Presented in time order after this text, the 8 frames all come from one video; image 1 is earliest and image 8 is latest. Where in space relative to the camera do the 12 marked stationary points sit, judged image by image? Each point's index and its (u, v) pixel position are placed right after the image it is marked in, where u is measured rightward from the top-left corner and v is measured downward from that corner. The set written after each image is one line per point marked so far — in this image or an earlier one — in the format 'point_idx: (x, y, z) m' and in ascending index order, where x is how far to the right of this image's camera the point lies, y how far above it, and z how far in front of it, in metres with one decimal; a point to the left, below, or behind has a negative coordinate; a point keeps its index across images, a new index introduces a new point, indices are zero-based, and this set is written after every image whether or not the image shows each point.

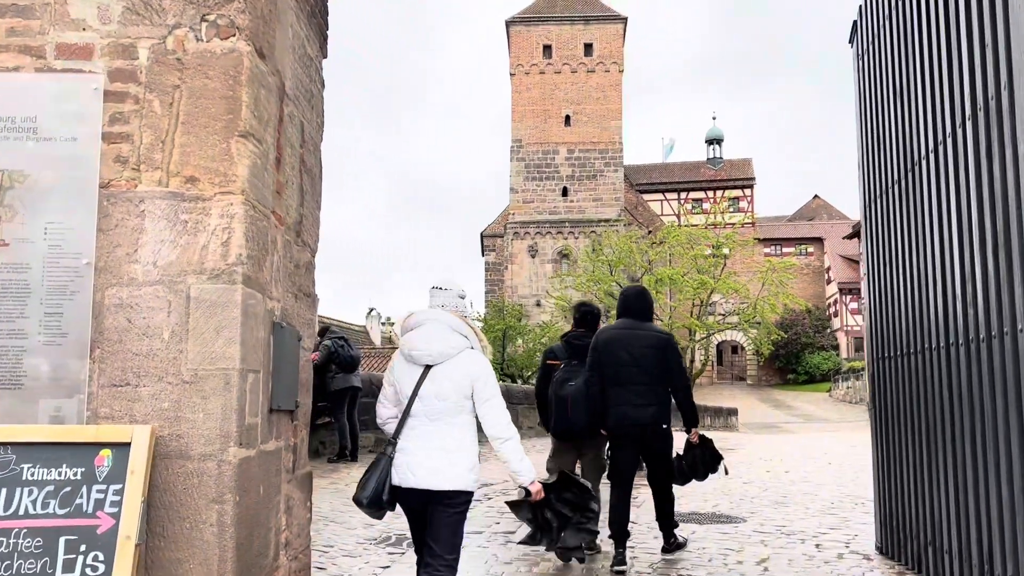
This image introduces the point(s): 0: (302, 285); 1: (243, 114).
0: (-0.8, 0.0, +3.5) m
1: (-0.8, +0.5, +2.7) m
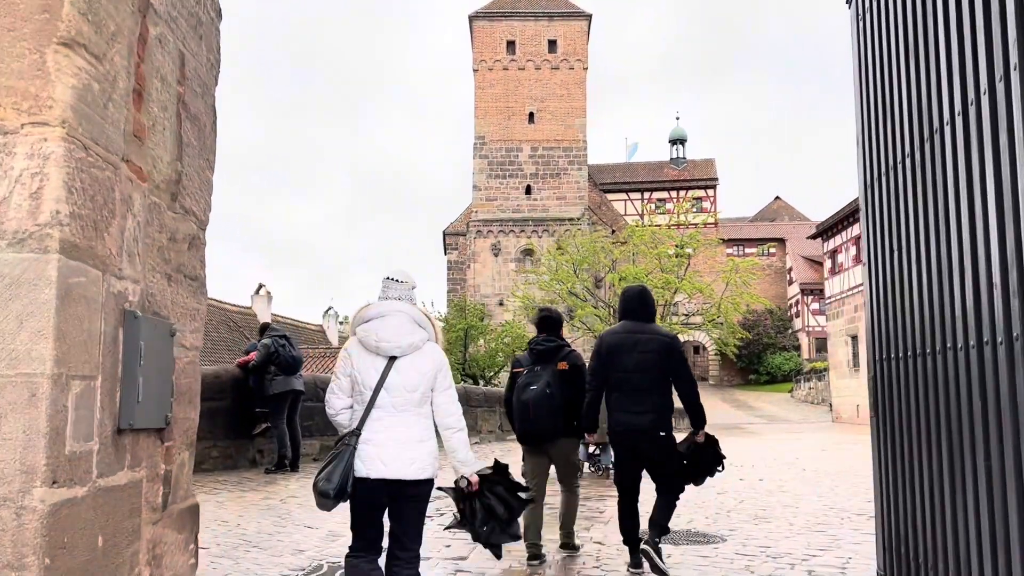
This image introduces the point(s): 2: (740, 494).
0: (-1.0, +0.1, +2.7) m
1: (-1.0, +0.6, +1.9) m
2: (+2.2, -2.0, +8.5) m
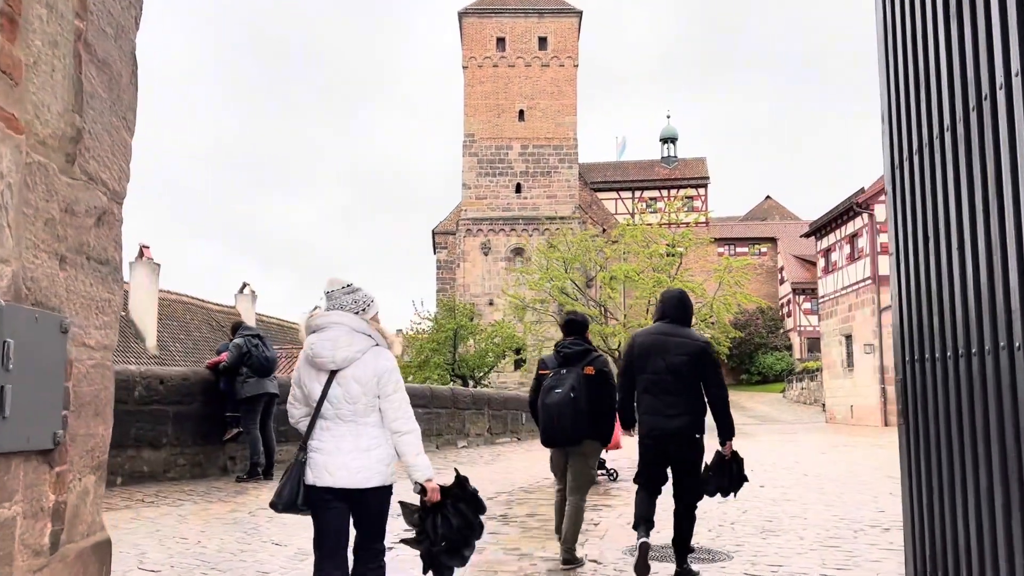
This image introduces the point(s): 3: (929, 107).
0: (-1.1, +0.1, +2.2) m
1: (-1.0, +0.6, +1.4) m
2: (+2.1, -2.0, +8.0) m
3: (+1.8, +0.8, +3.7) m
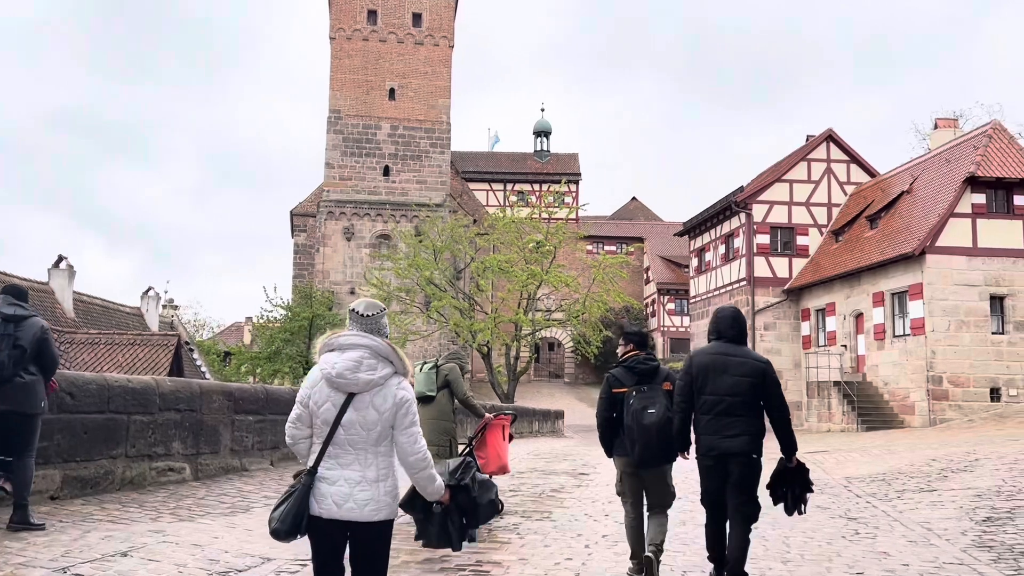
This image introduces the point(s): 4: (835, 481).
0: (-1.0, +0.3, -0.2) m
1: (-0.8, +0.8, -1.0) m
2: (+1.1, -1.8, +6.0) m
3: (+1.6, +0.8, +1.7) m
4: (+4.2, -2.5, +11.5) m
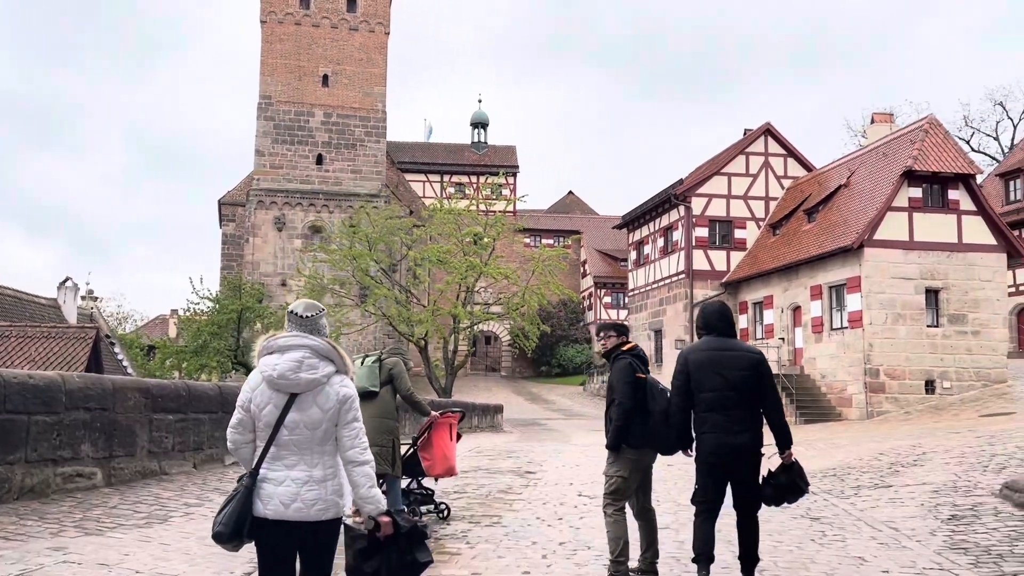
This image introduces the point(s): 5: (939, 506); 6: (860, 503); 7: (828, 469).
0: (-0.9, +0.3, -0.9) m
1: (-0.6, +0.9, -1.7) m
2: (+0.8, -1.8, +5.5) m
3: (+1.6, +0.9, +1.2) m
4: (+3.5, -2.4, +11.2) m
5: (+3.9, -2.0, +8.1) m
6: (+3.4, -2.1, +8.7) m
7: (+4.2, -2.4, +11.7) m
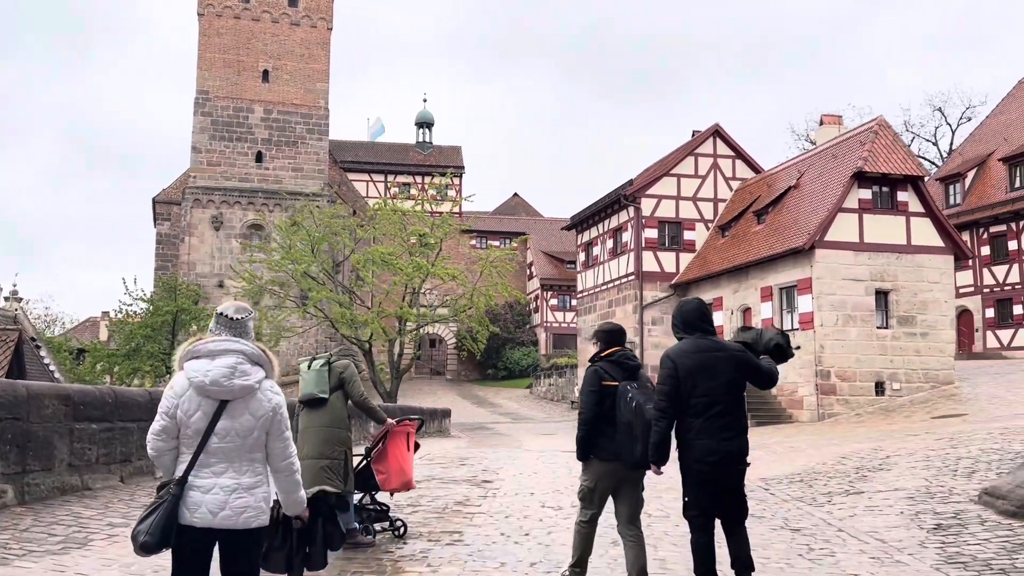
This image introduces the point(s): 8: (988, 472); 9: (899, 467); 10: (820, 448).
0: (-0.6, +0.4, -1.5) m
1: (-0.3, +0.9, -2.3) m
2: (+0.6, -1.7, +5.0) m
3: (+1.7, +0.9, +0.7) m
4: (+2.9, -2.4, +10.8) m
5: (+3.6, -2.0, +7.7) m
6: (+3.1, -2.1, +8.3) m
7: (+3.6, -2.4, +11.4) m
8: (+5.2, -2.0, +9.6) m
9: (+4.8, -2.2, +10.8) m
10: (+5.4, -2.8, +15.4) m
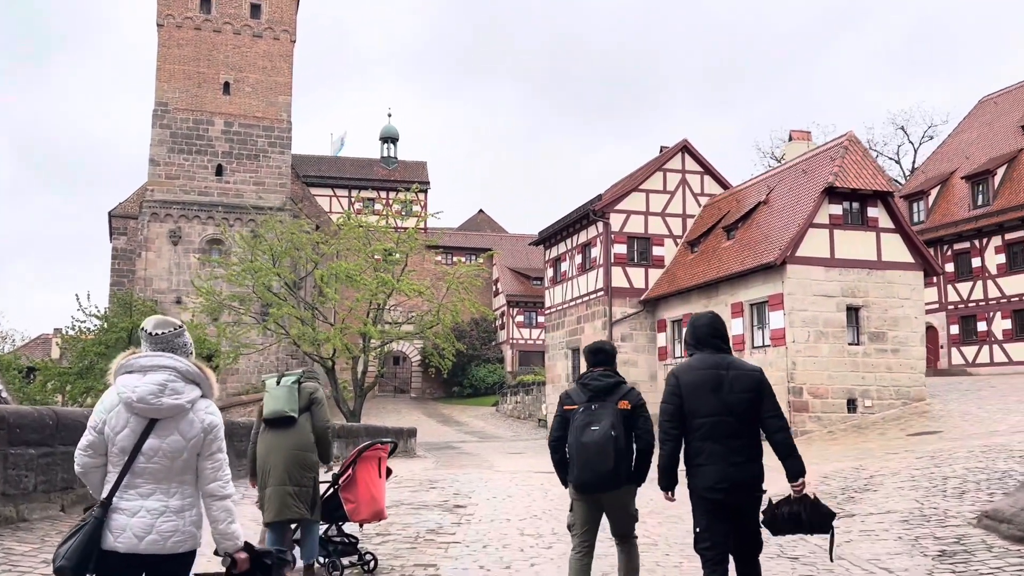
0: (-0.4, +0.5, -2.0) m
1: (-0.1, +1.0, -2.8) m
2: (+0.6, -1.8, +4.5) m
3: (+1.8, +1.0, +0.3) m
4: (+2.6, -2.6, +10.4) m
5: (+3.4, -2.1, +7.3) m
6: (+2.8, -2.2, +7.9) m
7: (+3.3, -2.6, +11.0) m
8: (+4.9, -2.2, +9.3) m
9: (+4.5, -2.4, +10.5) m
10: (+4.9, -3.0, +15.1) m
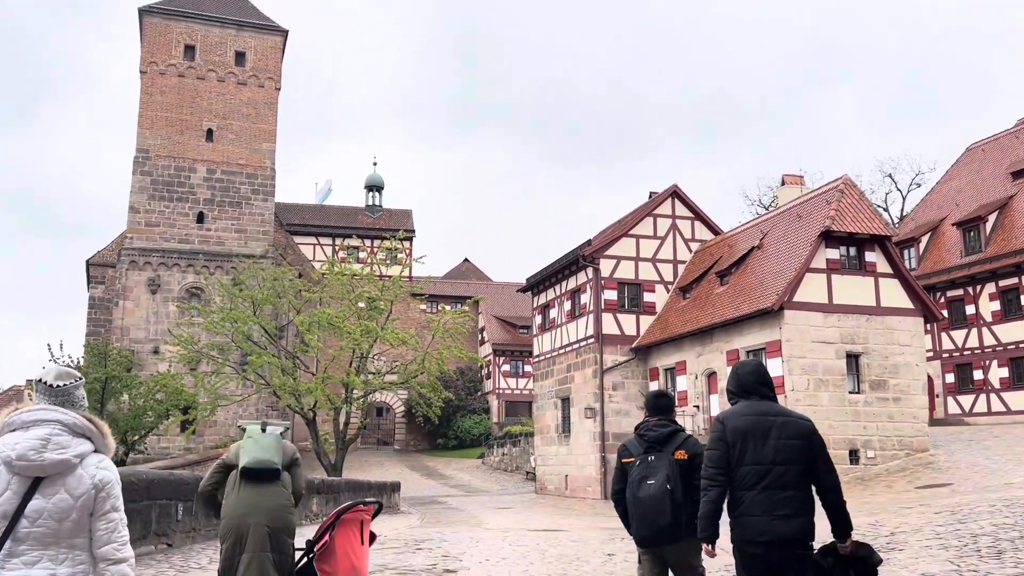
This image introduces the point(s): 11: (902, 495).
0: (-0.2, +0.7, -2.7) m
1: (+0.1, +1.3, -3.4) m
2: (+0.6, -1.9, +3.7) m
3: (+1.9, +1.1, -0.3) m
4: (+2.6, -3.0, +9.5) m
5: (+3.4, -2.4, +6.5) m
6: (+2.8, -2.5, +7.1) m
7: (+3.2, -3.1, +10.2) m
8: (+4.9, -2.6, +8.5) m
9: (+4.4, -2.8, +9.7) m
10: (+4.7, -3.8, +14.2) m
11: (+6.9, -3.6, +15.5) m
